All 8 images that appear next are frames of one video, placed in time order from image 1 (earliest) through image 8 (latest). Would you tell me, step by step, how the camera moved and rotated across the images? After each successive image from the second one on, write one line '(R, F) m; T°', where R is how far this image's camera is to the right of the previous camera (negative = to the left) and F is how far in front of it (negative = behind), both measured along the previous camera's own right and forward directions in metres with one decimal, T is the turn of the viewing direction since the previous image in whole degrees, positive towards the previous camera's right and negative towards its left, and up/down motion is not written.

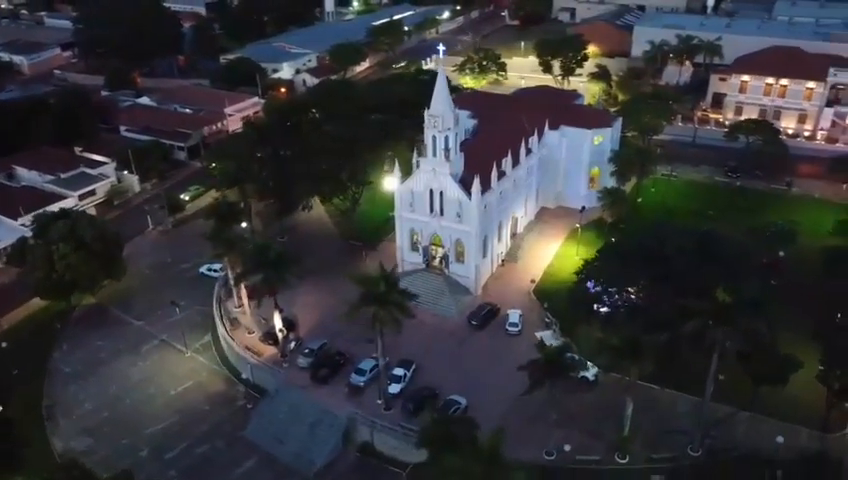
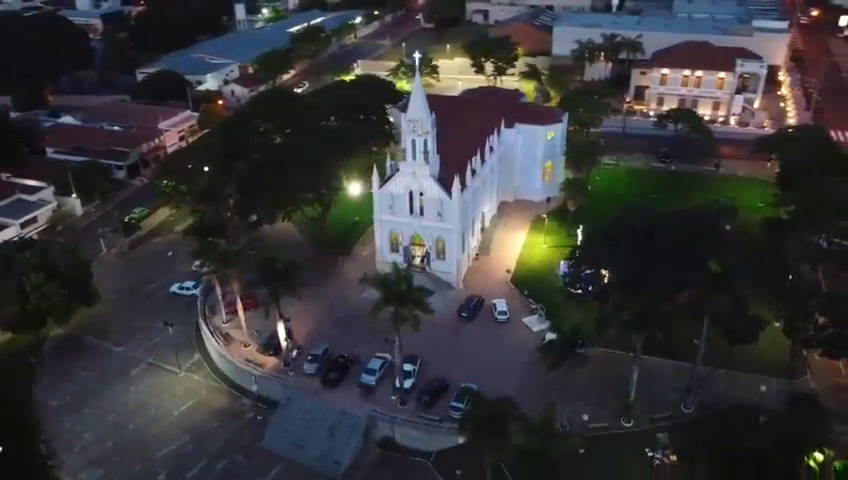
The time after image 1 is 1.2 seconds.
(-6.4, -1.6) m; +8°
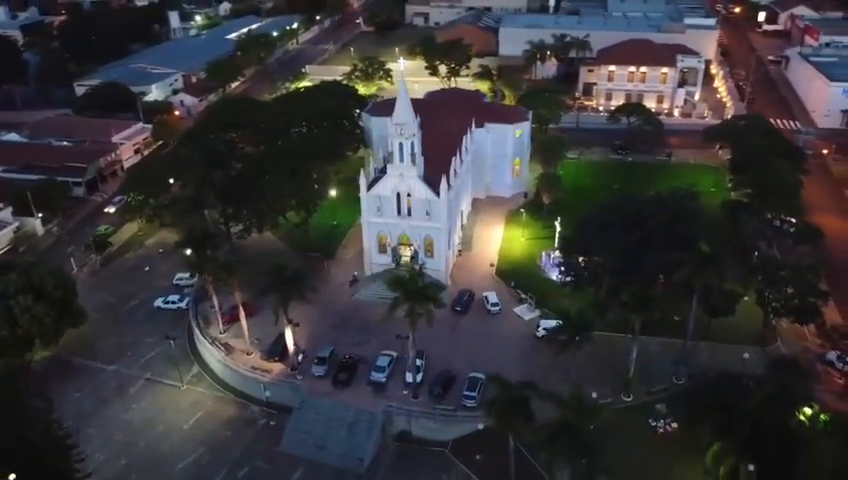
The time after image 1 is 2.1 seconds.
(-5.0, -1.5) m; +6°
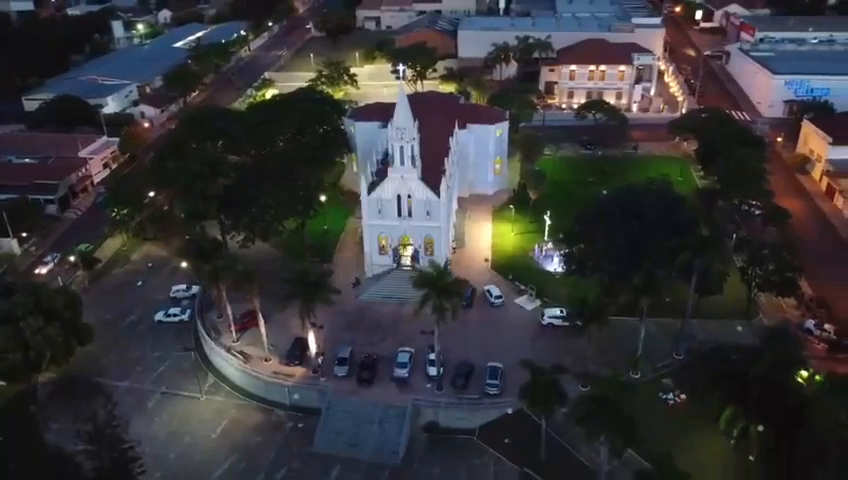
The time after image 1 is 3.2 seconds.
(-5.6, -1.7) m; +6°
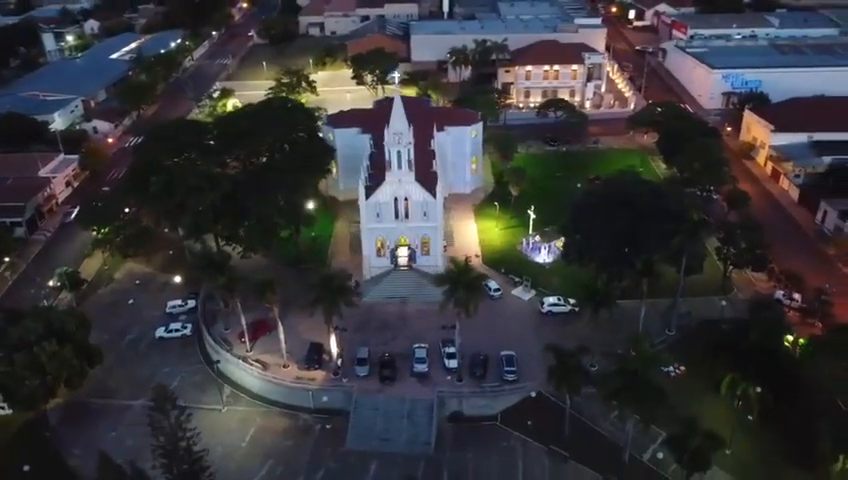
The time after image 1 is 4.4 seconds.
(-6.4, -1.8) m; +6°
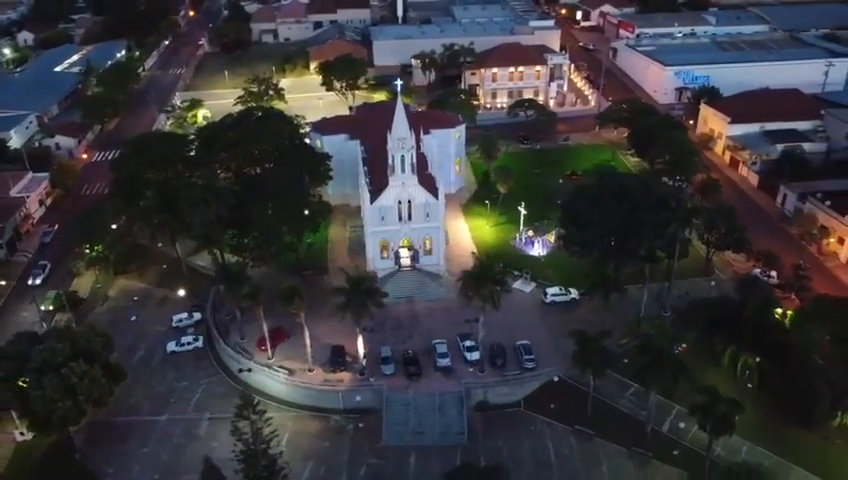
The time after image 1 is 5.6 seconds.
(-6.4, -1.8) m; +6°
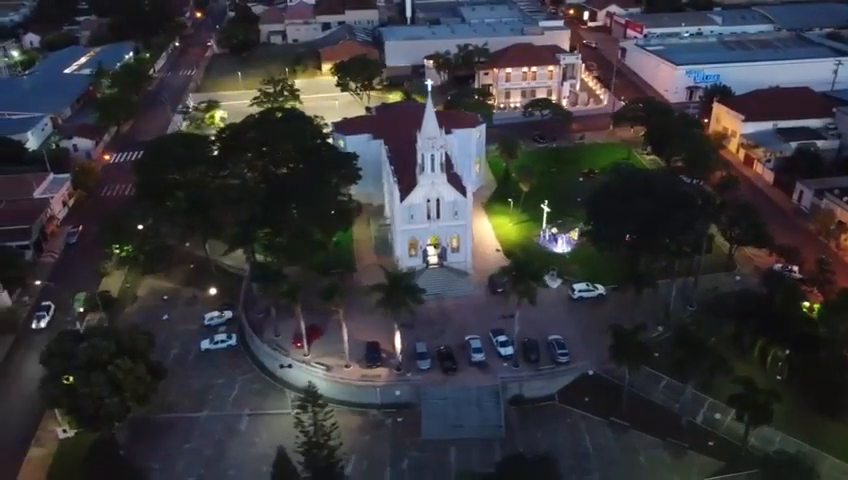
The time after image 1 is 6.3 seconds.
(-3.2, -0.9) m; +1°
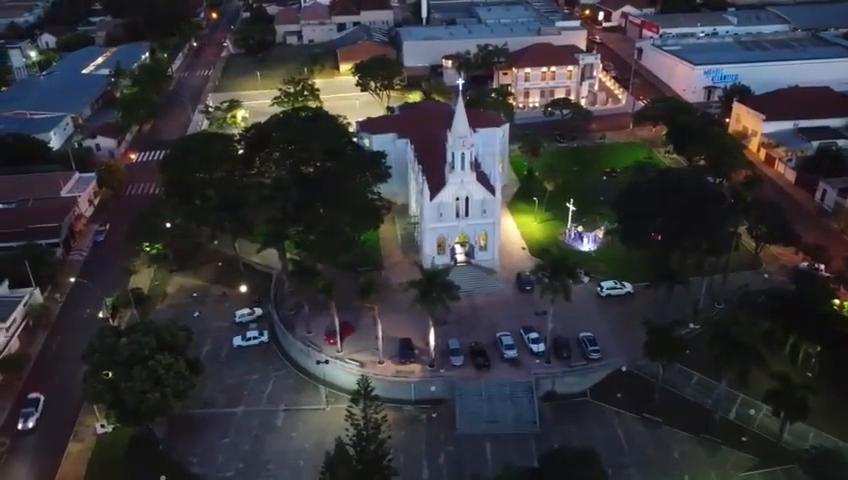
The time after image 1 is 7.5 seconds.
(-2.4, -0.5) m; 0°
